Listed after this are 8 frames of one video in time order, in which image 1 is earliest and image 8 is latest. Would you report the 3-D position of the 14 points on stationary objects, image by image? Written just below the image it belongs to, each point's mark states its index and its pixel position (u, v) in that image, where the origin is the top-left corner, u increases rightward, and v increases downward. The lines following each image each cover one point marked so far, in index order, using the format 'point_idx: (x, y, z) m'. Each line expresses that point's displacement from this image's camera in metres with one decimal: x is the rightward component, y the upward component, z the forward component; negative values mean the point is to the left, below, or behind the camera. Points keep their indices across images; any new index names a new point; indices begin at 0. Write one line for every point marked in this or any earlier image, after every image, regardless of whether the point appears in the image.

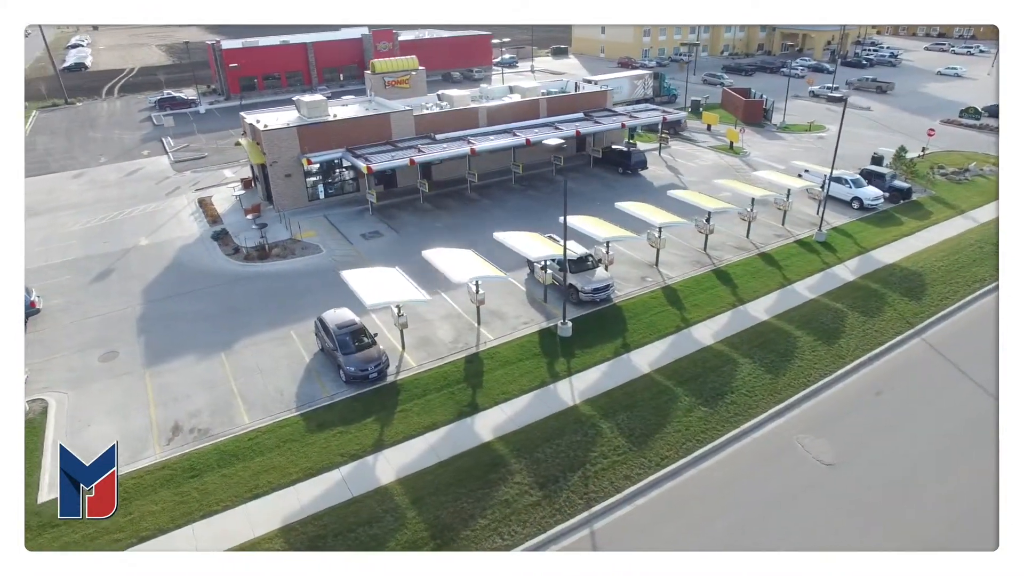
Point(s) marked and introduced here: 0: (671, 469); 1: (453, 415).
0: (+4.0, -4.7, +14.9) m
1: (-1.8, -3.7, +16.6) m
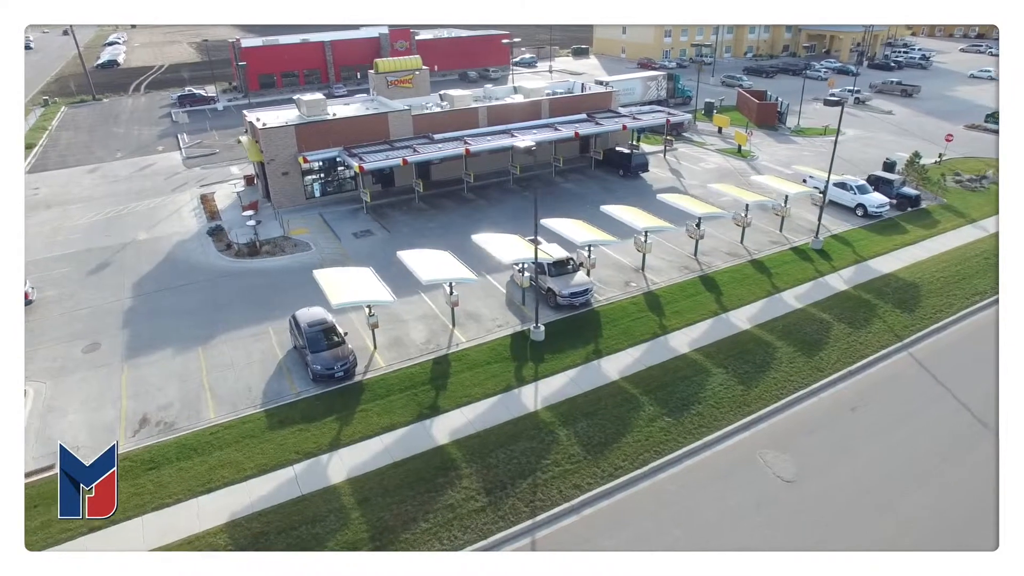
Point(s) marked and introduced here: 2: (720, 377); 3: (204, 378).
0: (+2.8, -4.9, +14.7) m
1: (-2.9, -3.8, +16.6) m
2: (+6.6, -2.8, +17.8) m
3: (-10.0, -2.9, +18.5) m
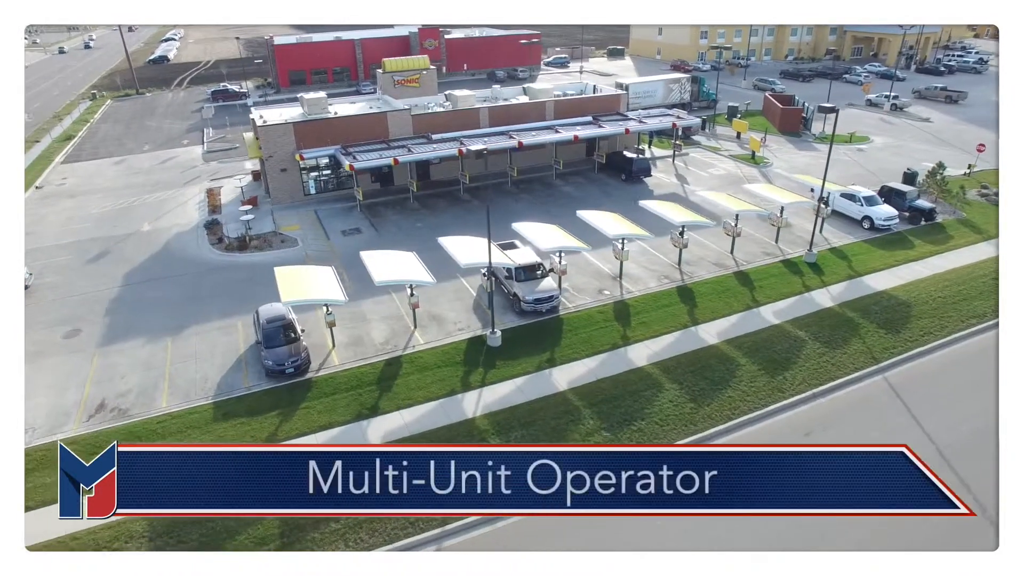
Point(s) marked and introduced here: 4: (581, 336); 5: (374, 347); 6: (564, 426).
0: (+0.8, -5.1, +14.3) m
1: (-4.7, -3.8, +16.7) m
2: (+4.9, -3.2, +17.2) m
3: (-11.6, -2.7, +19.1) m
4: (+2.4, -1.7, +19.9) m
5: (-4.8, -2.1, +19.9) m
6: (+1.4, -3.9, +16.2) m
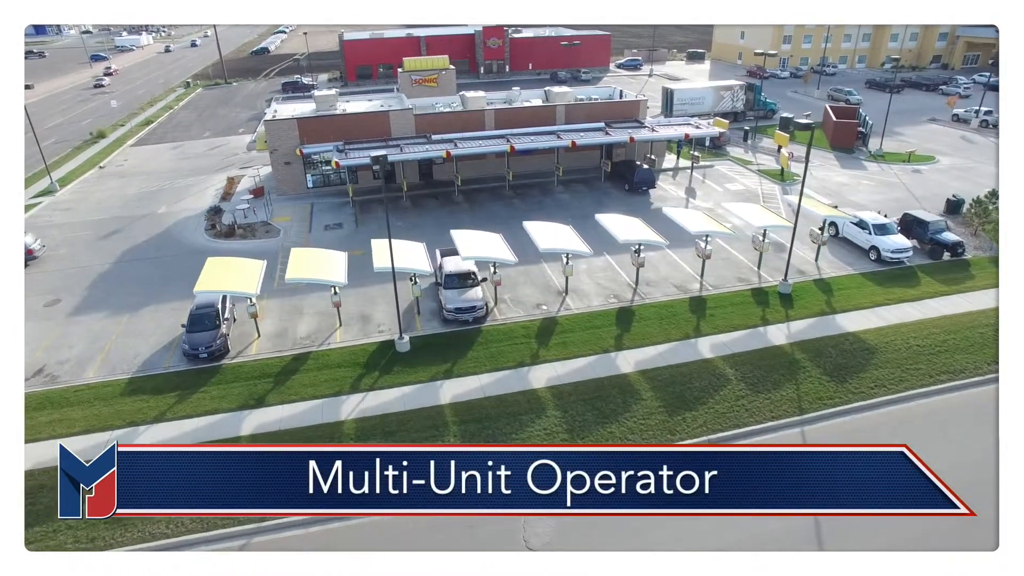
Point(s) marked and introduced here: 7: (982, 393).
0: (-3.5, -5.4, +14.2) m
1: (-8.4, -3.6, +17.3) m
2: (+1.1, -3.8, +16.4) m
3: (-14.8, -1.9, +20.8) m
4: (-0.8, -2.1, +19.4) m
5: (-7.9, -1.9, +20.5) m
6: (-2.5, -4.3, +15.9) m
7: (+15.0, -3.3, +17.9) m
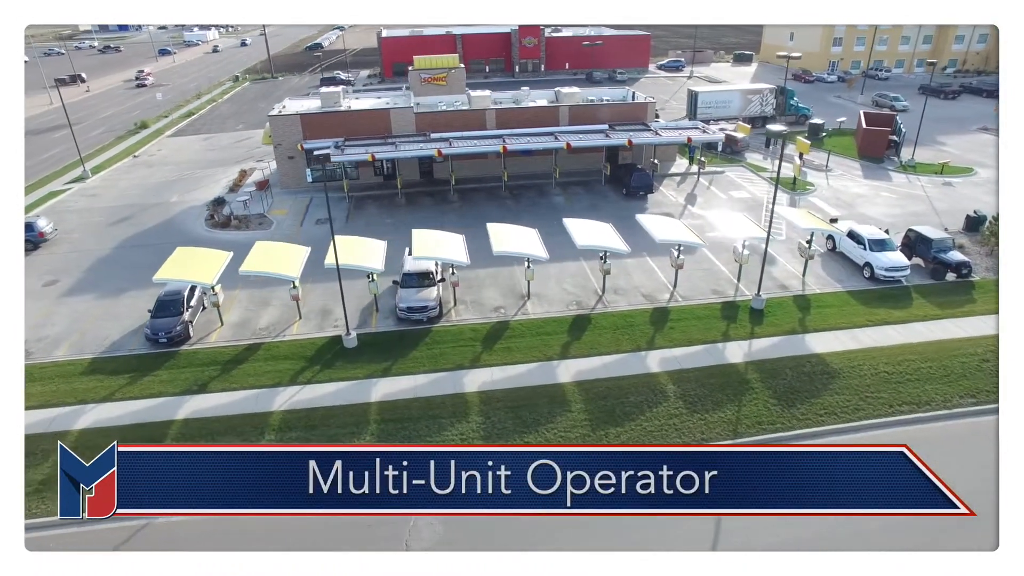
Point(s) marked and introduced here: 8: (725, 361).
0: (-6.0, -5.3, +14.5) m
1: (-10.6, -3.3, +18.0) m
2: (-1.2, -3.9, +16.2) m
3: (-16.5, -1.3, +22.0) m
4: (-2.7, -2.2, +19.4) m
5: (-9.7, -1.6, +21.1) m
6: (-4.8, -4.2, +16.1) m
7: (+12.8, -4.0, +16.5) m
8: (+7.1, -2.5, +18.9) m
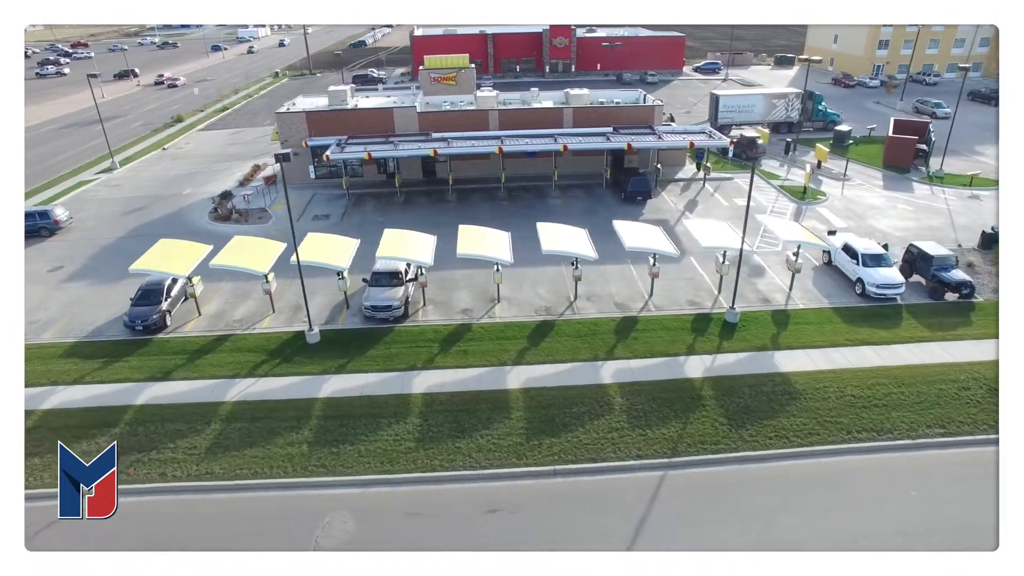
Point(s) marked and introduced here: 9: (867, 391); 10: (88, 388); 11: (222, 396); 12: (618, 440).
0: (-8.0, -5.2, +14.9) m
1: (-12.2, -3.0, +18.8) m
2: (-3.0, -4.0, +16.3) m
3: (-17.7, -0.8, +23.2) m
4: (-4.2, -2.2, +19.6) m
5: (-11.0, -1.3, +21.8) m
6: (-6.6, -4.1, +16.4) m
7: (+10.9, -4.6, +15.5) m
8: (+5.5, -2.8, +18.3) m
9: (+11.1, -3.2, +17.5) m
10: (-13.8, -3.2, +18.4) m
11: (-9.1, -3.4, +17.8) m
12: (+3.0, -4.2, +15.8) m
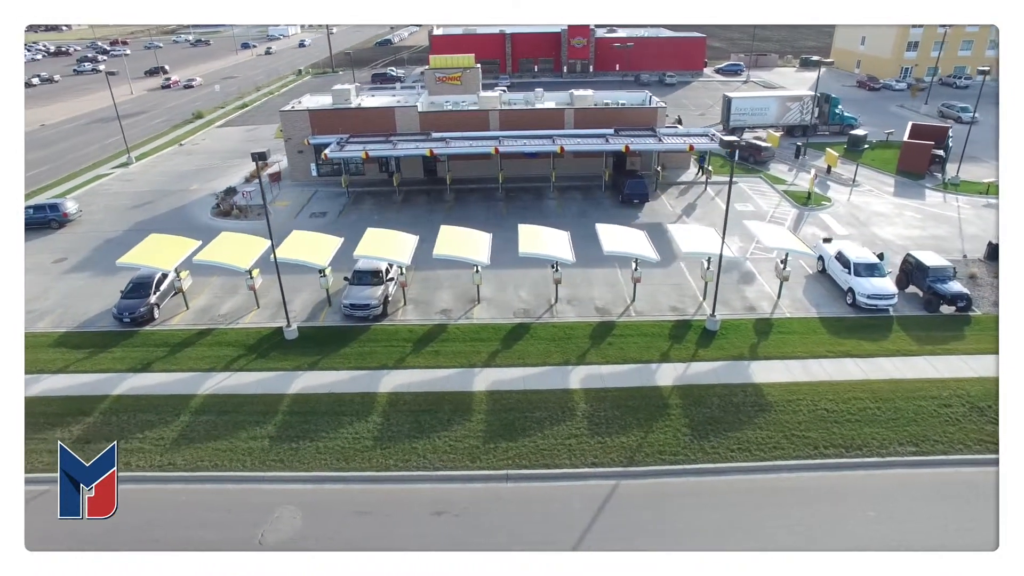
0: (-9.2, -5.0, +15.3) m
1: (-13.2, -2.7, +19.3) m
2: (-4.1, -4.0, +16.4) m
3: (-18.5, -0.4, +23.9) m
4: (-5.1, -2.1, +19.8) m
5: (-11.8, -1.1, +22.3) m
6: (-7.8, -4.0, +16.7) m
7: (+9.7, -4.9, +15.0) m
8: (+4.5, -3.0, +18.0) m
9: (+10.0, -3.5, +17.0) m
10: (-14.8, -3.0, +19.0) m
11: (-10.2, -3.2, +18.2) m
12: (+1.8, -4.4, +15.7) m
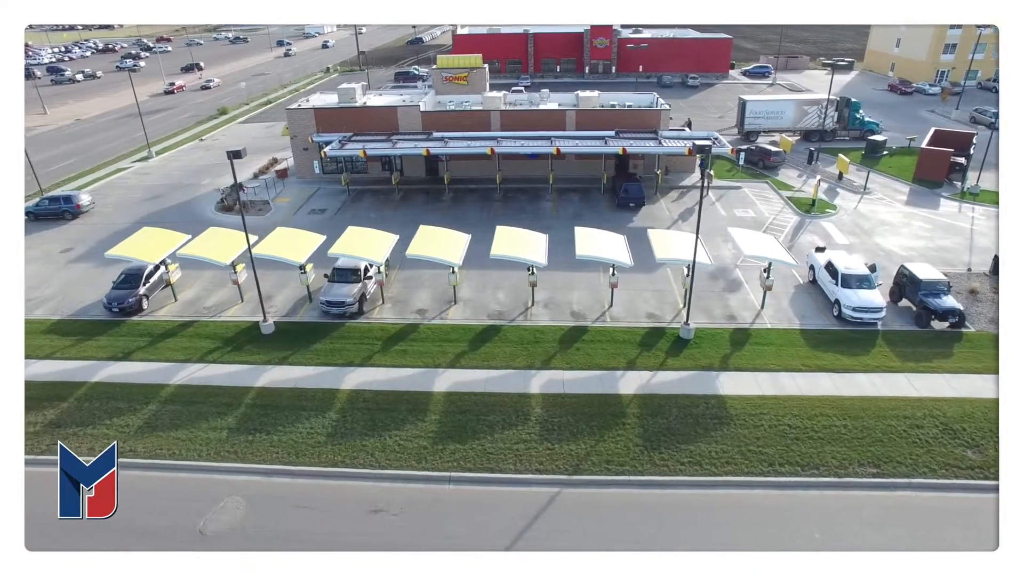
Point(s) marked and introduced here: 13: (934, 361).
0: (-10.7, -4.8, +15.8) m
1: (-14.3, -2.4, +20.0) m
2: (-5.5, -3.9, +16.7) m
3: (-19.3, +0.1, +24.9) m
4: (-6.3, -2.0, +20.0) m
5: (-12.8, -0.8, +22.9) m
6: (-9.1, -3.9, +17.1) m
7: (+8.2, -5.3, +14.5) m
8: (+3.2, -3.2, +17.8) m
9: (+8.7, -3.9, +16.4) m
10: (-16.0, -2.6, +19.8) m
11: (-11.4, -3.0, +18.8) m
12: (+0.4, -4.5, +15.6) m
13: (+14.2, -2.5, +19.0) m
